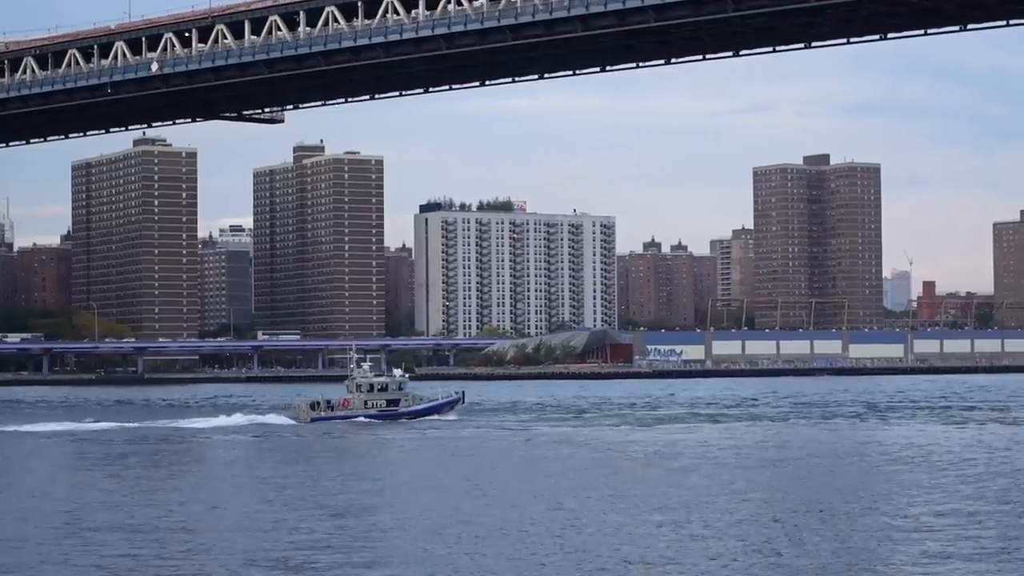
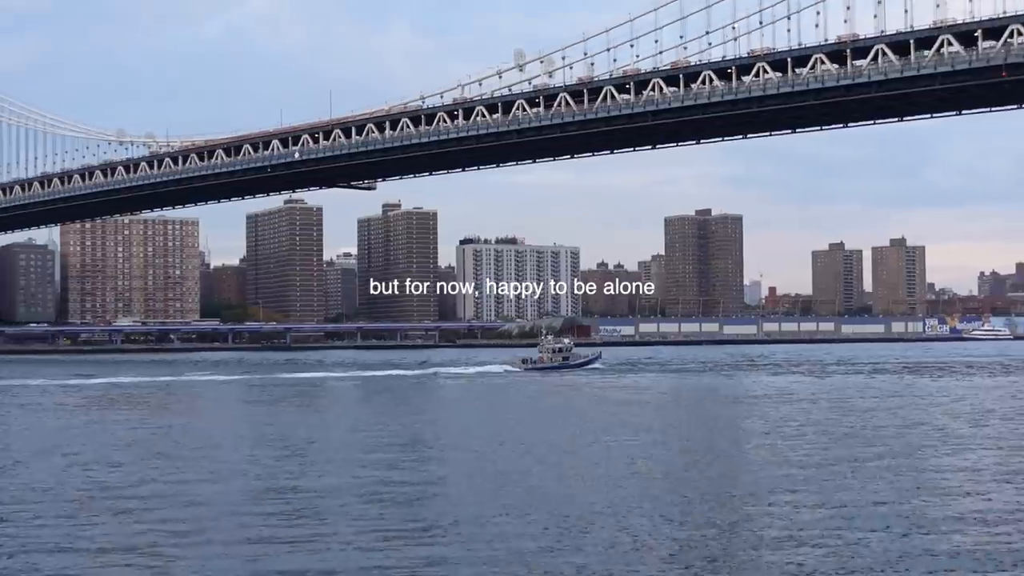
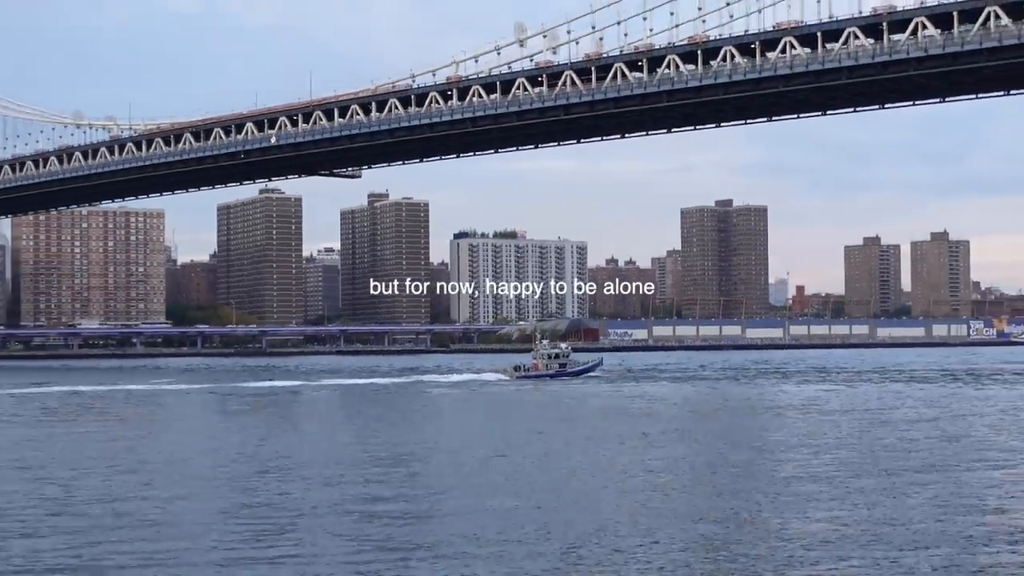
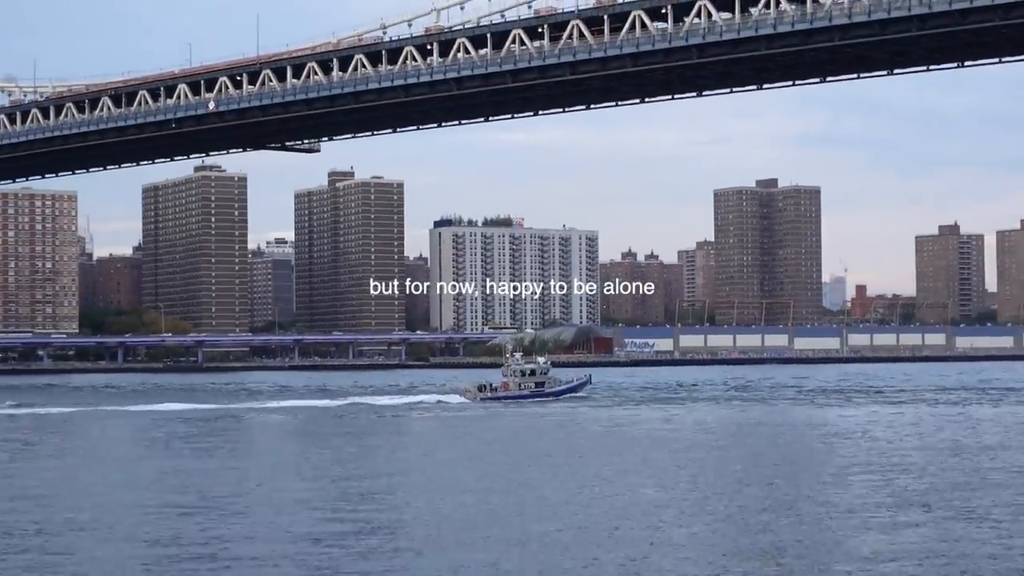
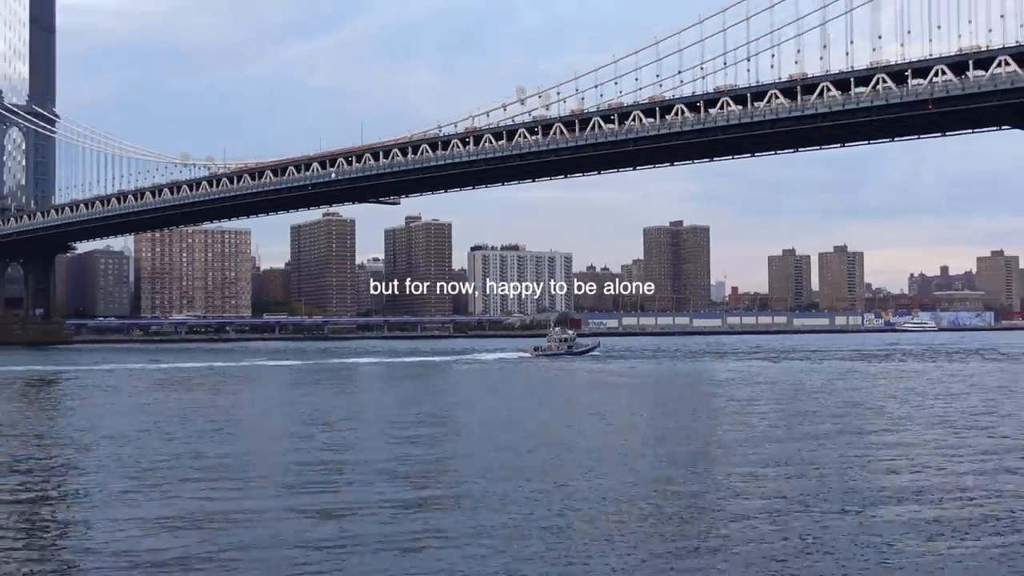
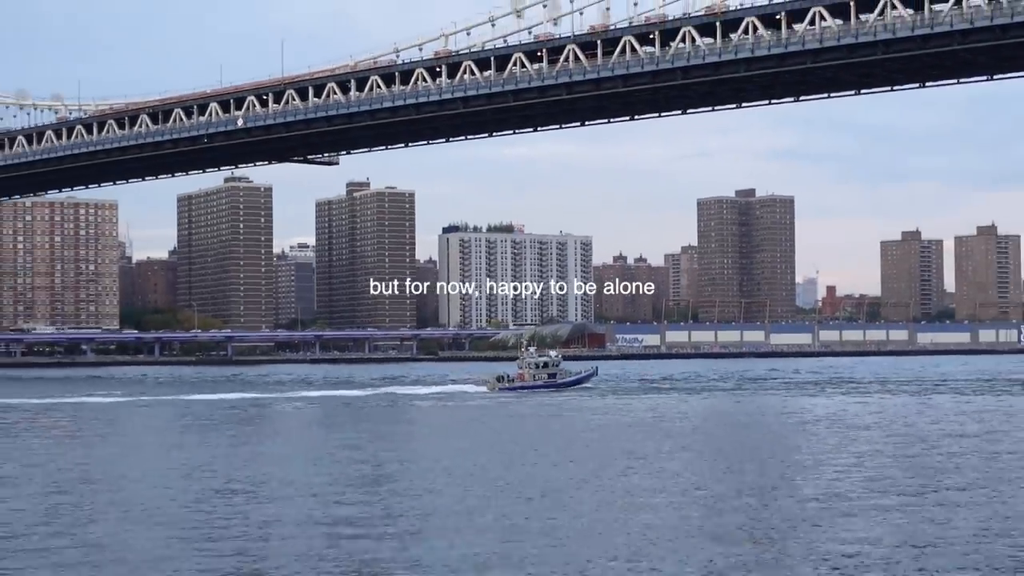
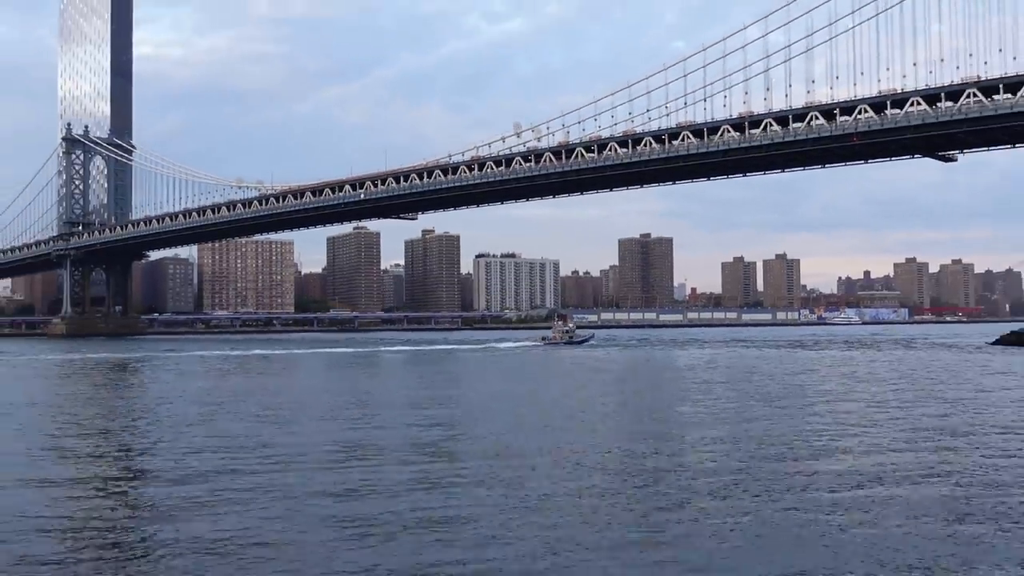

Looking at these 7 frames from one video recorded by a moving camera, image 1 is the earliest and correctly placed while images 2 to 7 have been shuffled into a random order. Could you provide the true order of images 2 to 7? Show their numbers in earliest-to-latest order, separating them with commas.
4, 6, 3, 2, 5, 7
